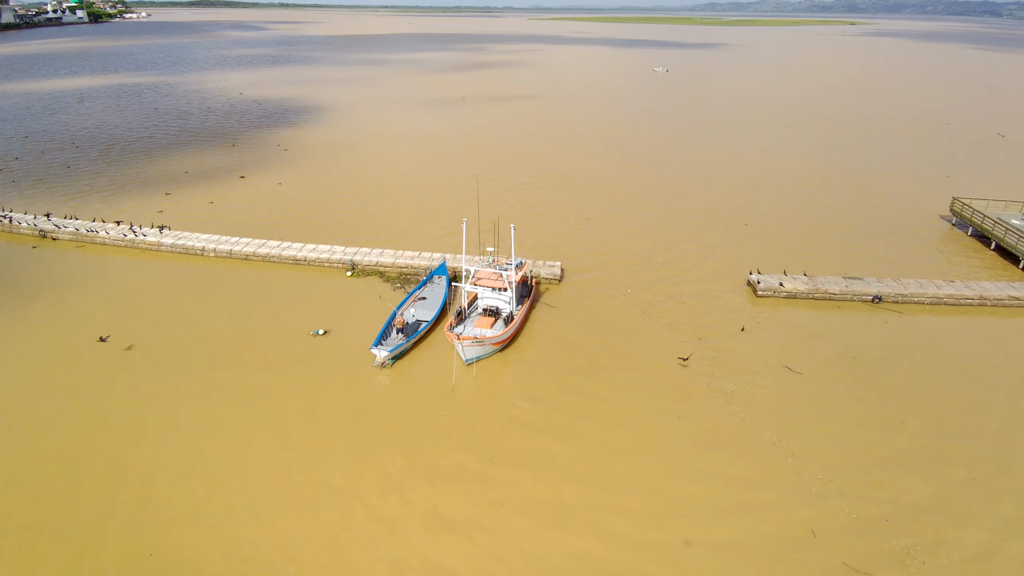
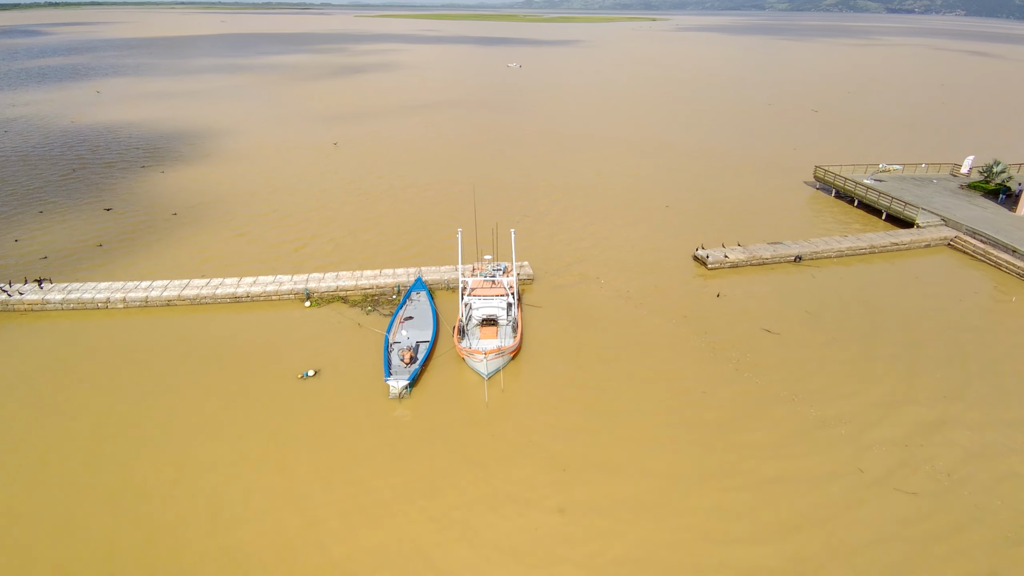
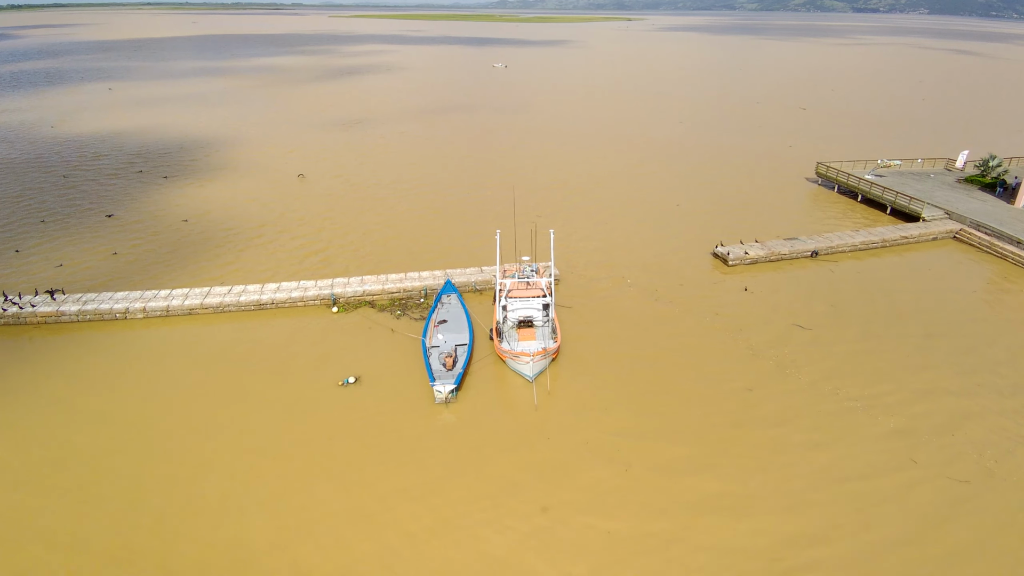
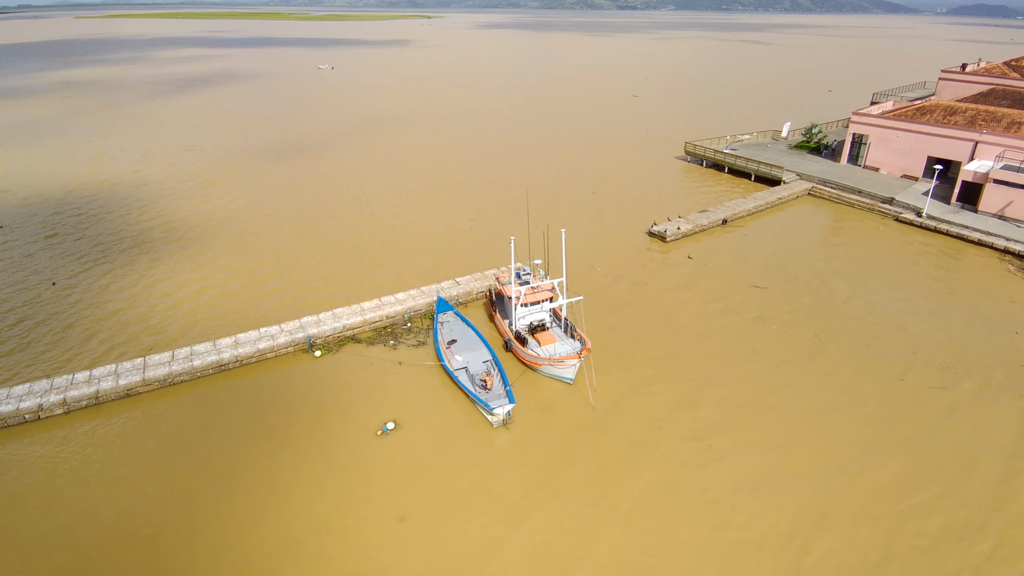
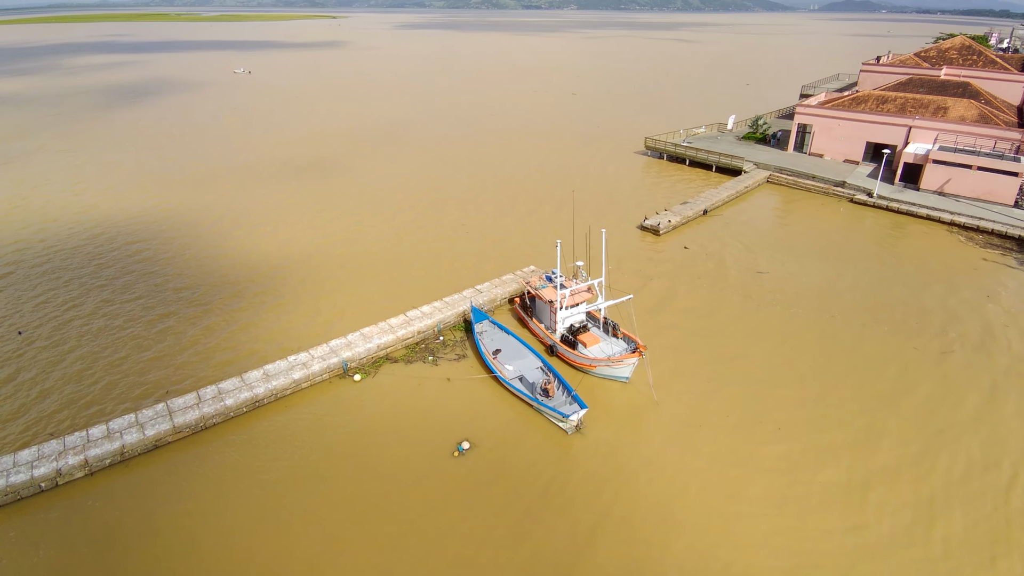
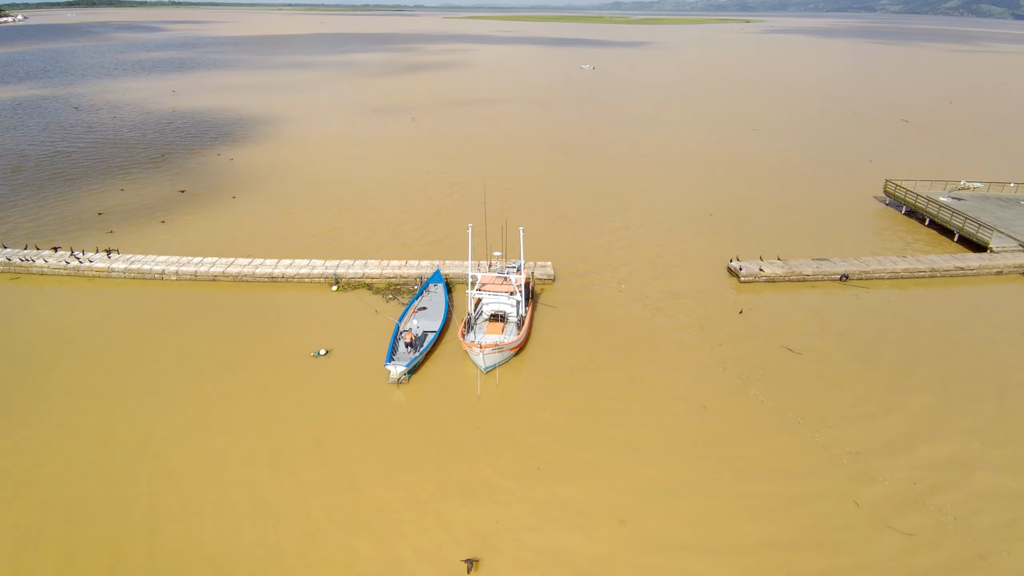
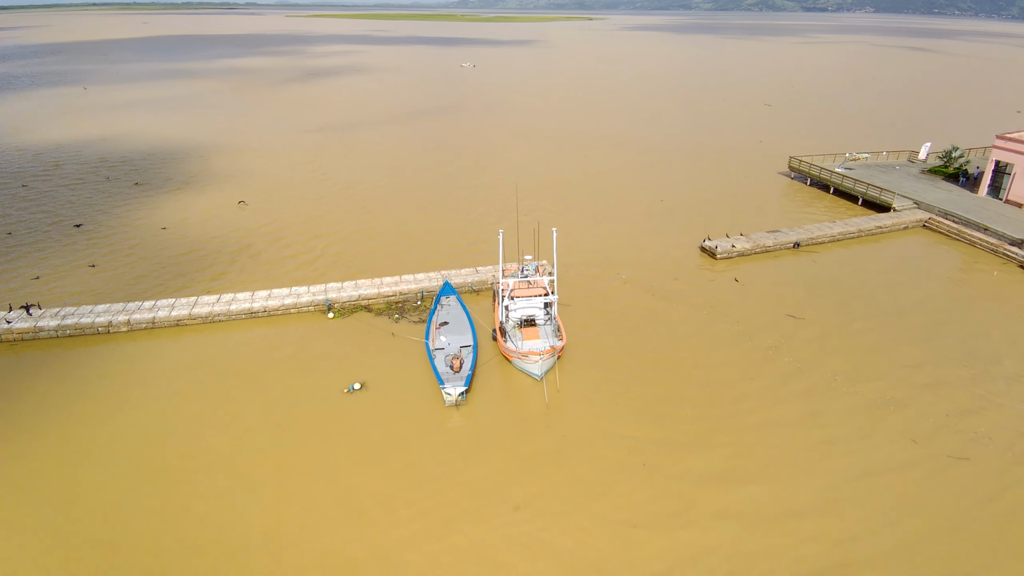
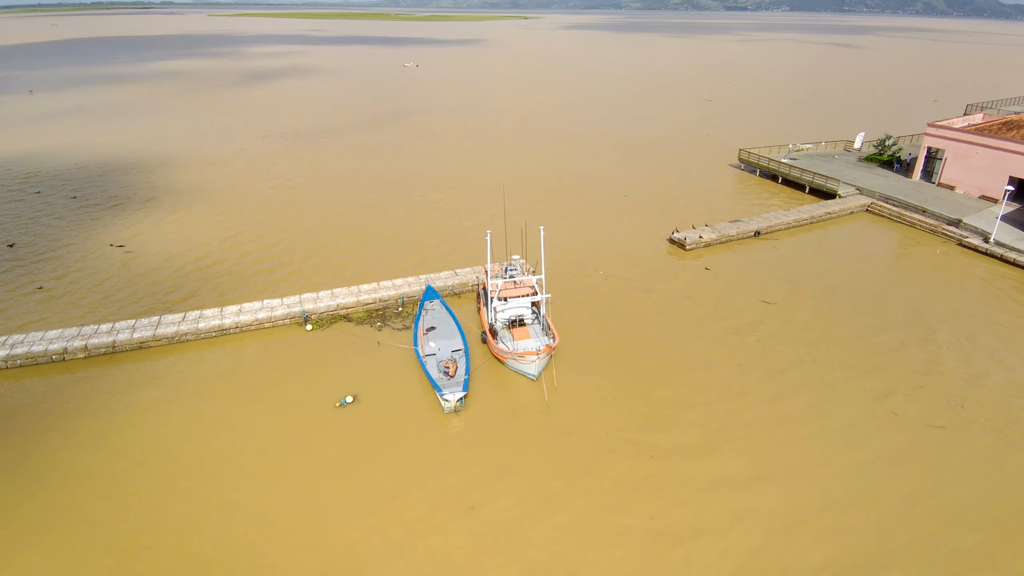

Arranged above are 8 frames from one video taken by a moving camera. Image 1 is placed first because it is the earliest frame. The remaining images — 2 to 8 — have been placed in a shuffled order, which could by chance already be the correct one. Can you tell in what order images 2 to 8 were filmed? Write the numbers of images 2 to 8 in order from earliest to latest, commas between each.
6, 2, 3, 7, 8, 4, 5
